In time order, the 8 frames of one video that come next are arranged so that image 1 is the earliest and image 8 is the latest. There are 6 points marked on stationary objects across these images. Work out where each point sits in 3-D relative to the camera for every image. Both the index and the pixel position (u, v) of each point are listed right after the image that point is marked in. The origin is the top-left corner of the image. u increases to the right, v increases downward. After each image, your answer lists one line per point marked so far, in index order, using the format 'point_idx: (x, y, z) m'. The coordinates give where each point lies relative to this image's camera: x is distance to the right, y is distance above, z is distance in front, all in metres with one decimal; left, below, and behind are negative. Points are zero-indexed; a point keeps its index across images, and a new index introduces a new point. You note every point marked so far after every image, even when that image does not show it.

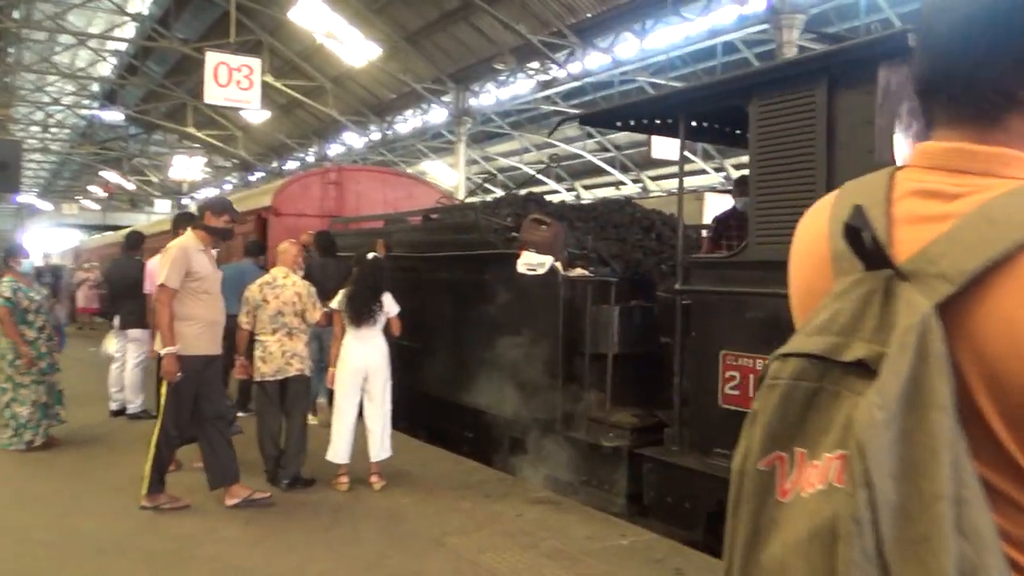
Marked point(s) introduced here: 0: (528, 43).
0: (+0.3, +4.7, +15.1) m
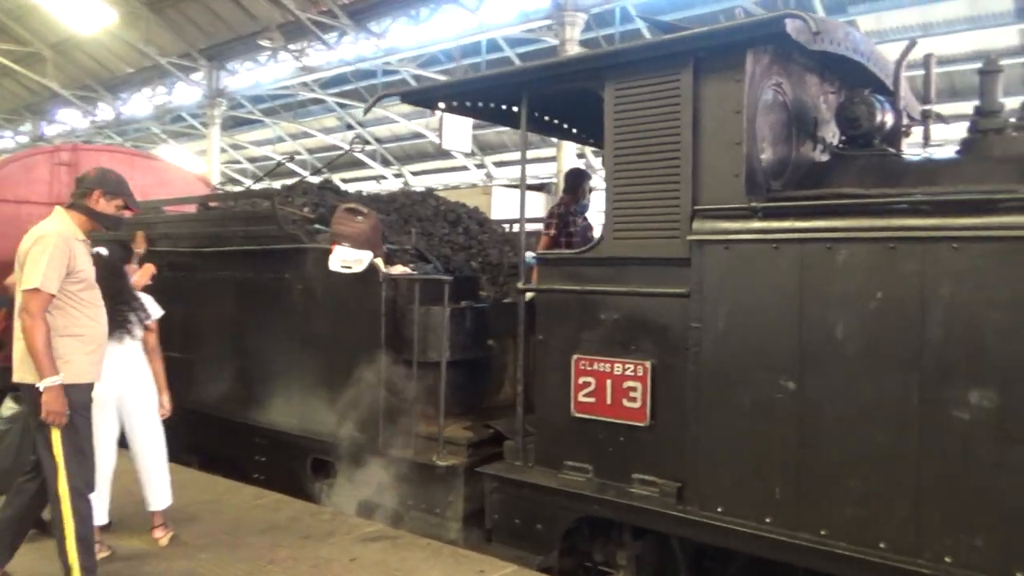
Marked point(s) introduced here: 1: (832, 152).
0: (-3.8, +4.7, +14.0) m
1: (+1.6, +0.7, +3.9) m
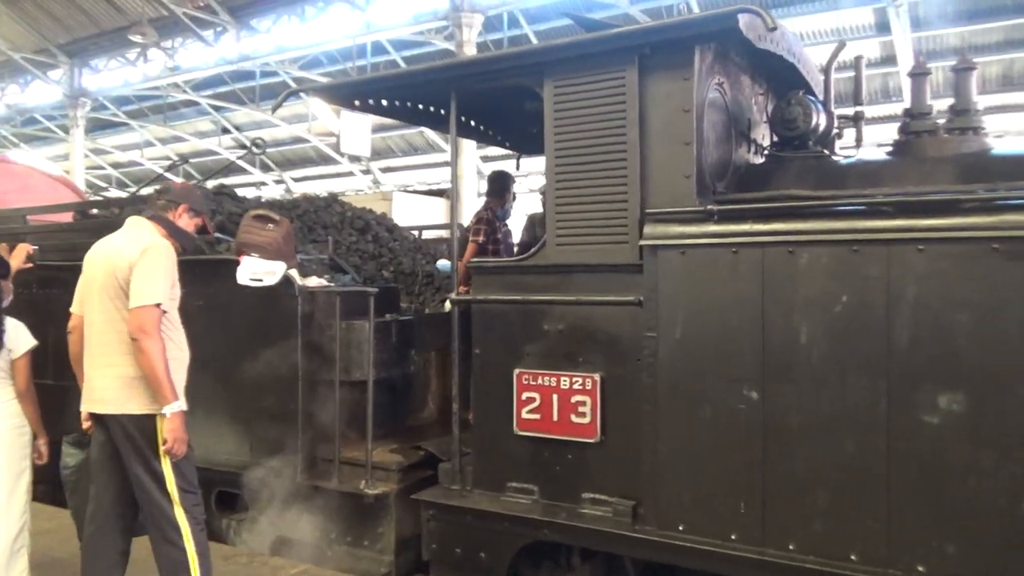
0: (-5.6, +4.5, +13.1) m
1: (+1.2, +0.7, +3.9) m
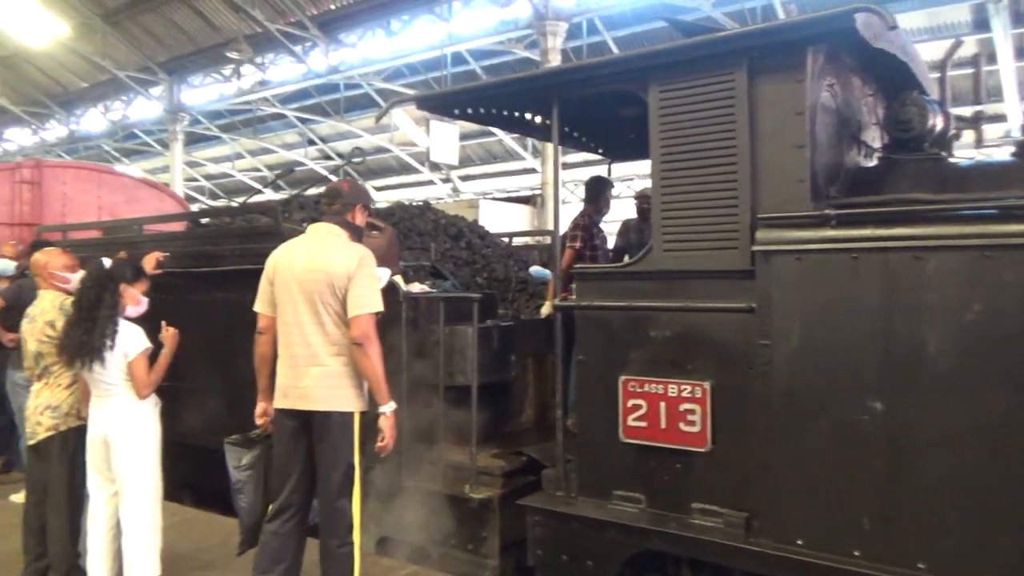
0: (-4.3, +4.4, +13.6) m
1: (+1.7, +0.6, +3.7) m
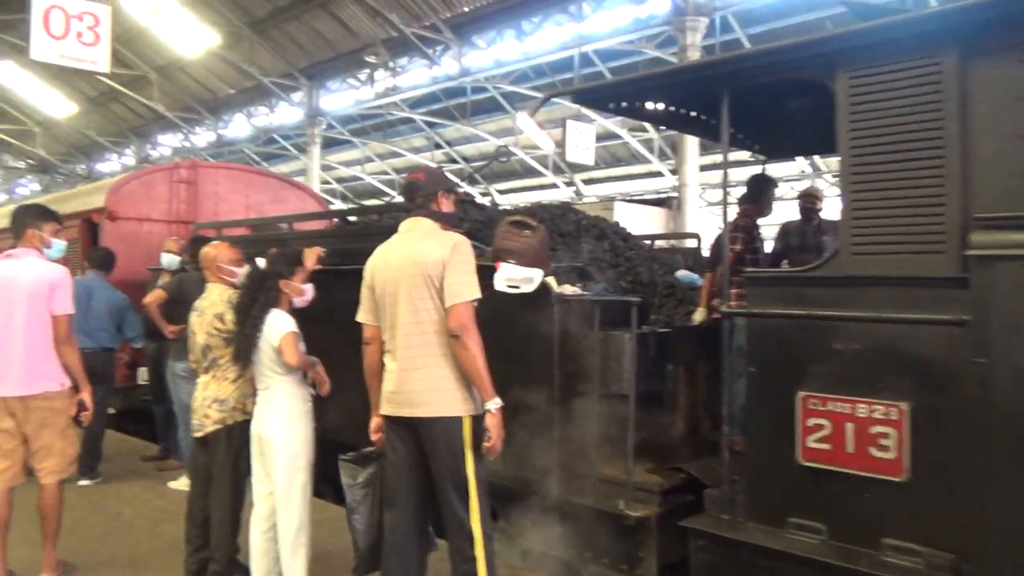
0: (-2.0, +4.4, +13.9) m
1: (+2.5, +0.6, +3.2) m
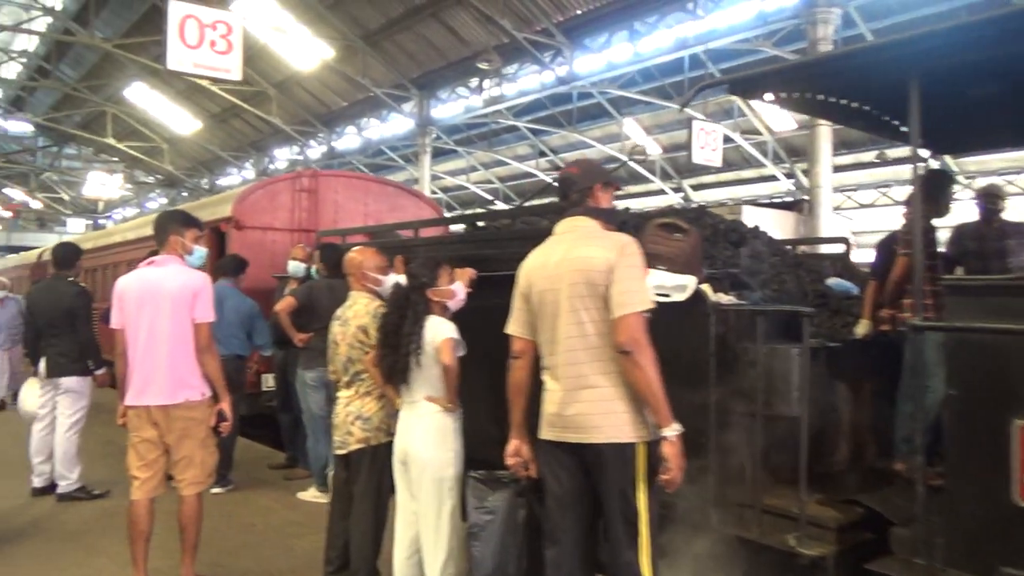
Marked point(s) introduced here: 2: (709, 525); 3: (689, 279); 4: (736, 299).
0: (-0.1, +4.3, +13.8) m
1: (+3.0, +0.5, +2.6) m
2: (+0.9, -1.1, +3.5) m
3: (+0.8, 0.0, +3.5) m
4: (+1.0, -0.1, +3.6) m
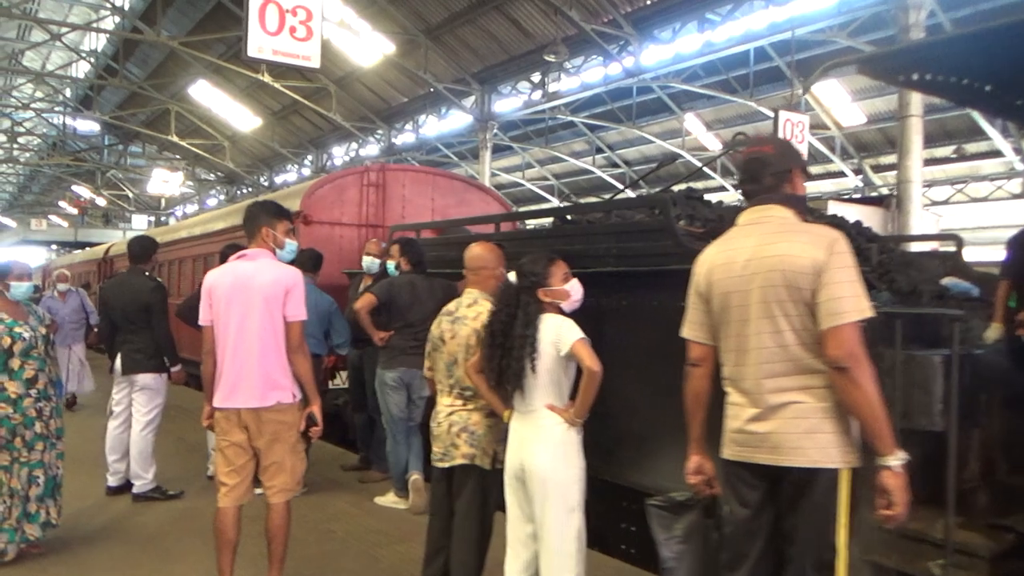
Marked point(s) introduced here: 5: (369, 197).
0: (+1.0, +4.3, +13.5) m
1: (+3.4, +0.5, +2.2) m
2: (+1.3, -1.0, +3.2) m
3: (+1.2, 0.0, +3.2) m
4: (+1.5, -0.1, +3.3) m
5: (-1.5, +1.0, +8.5) m
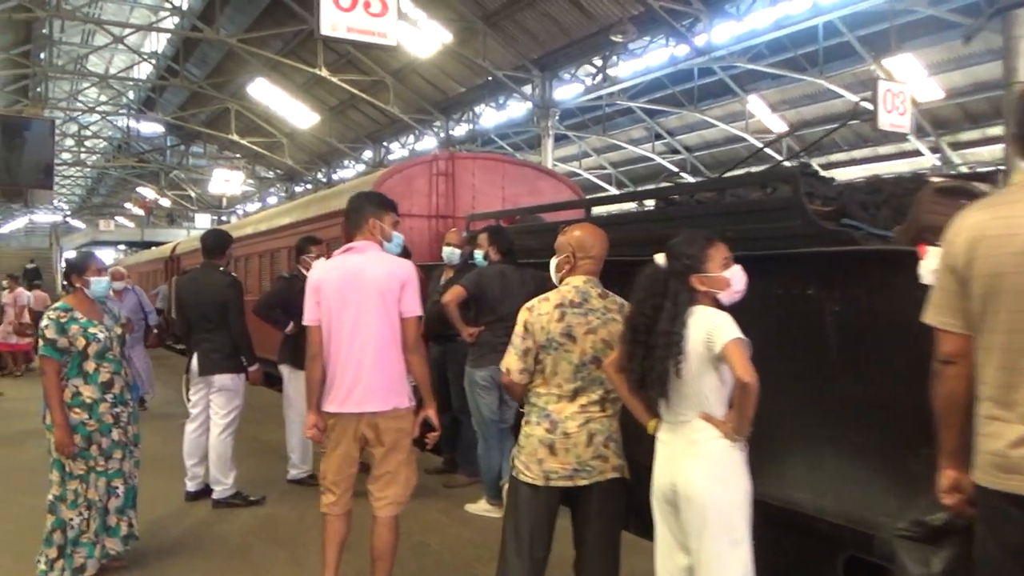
0: (+2.1, +4.5, +13.0) m
1: (+3.8, +0.6, +1.6) m
2: (+1.7, -1.0, +2.7) m
3: (+1.6, +0.1, +2.7) m
4: (+1.9, 0.0, +2.8) m
5: (-0.8, +1.1, +8.2) m
